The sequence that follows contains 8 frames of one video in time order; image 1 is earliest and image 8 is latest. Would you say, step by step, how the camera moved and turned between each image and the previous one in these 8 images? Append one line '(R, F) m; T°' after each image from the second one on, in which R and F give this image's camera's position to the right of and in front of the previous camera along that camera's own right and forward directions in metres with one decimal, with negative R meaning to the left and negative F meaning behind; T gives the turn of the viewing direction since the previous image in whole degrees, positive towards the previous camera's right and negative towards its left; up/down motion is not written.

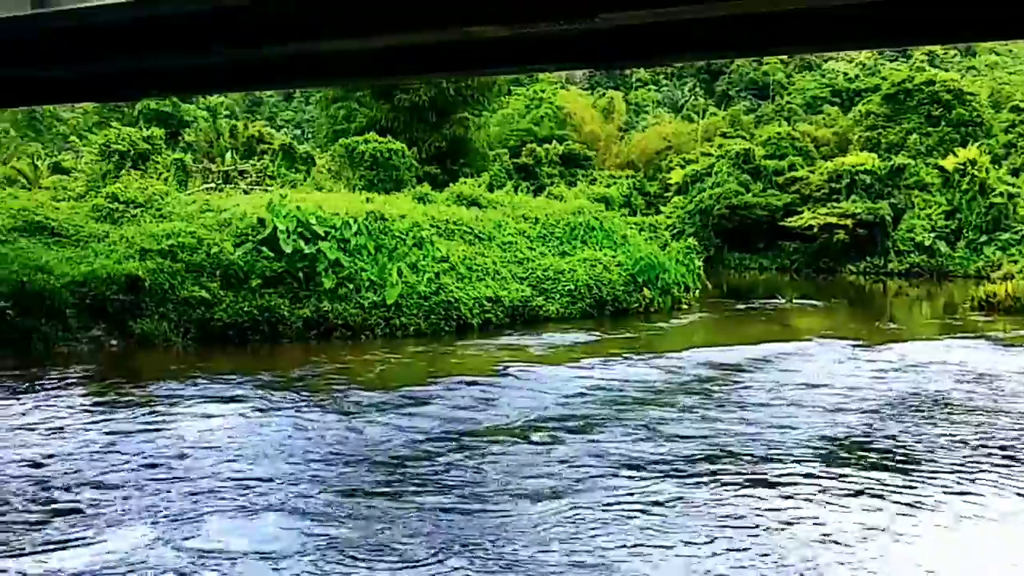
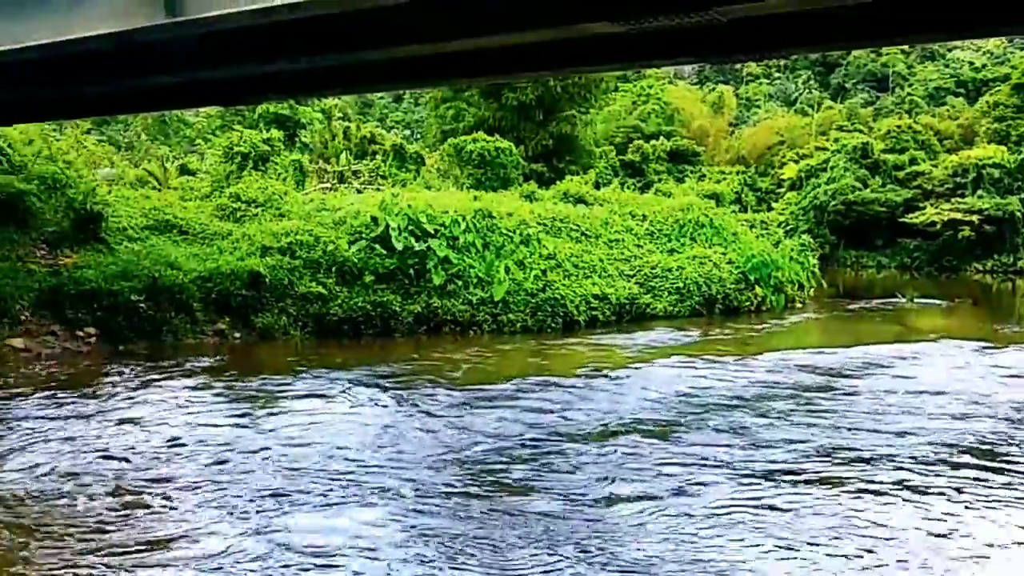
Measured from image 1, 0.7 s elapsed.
(-0.3, 0.0) m; -6°
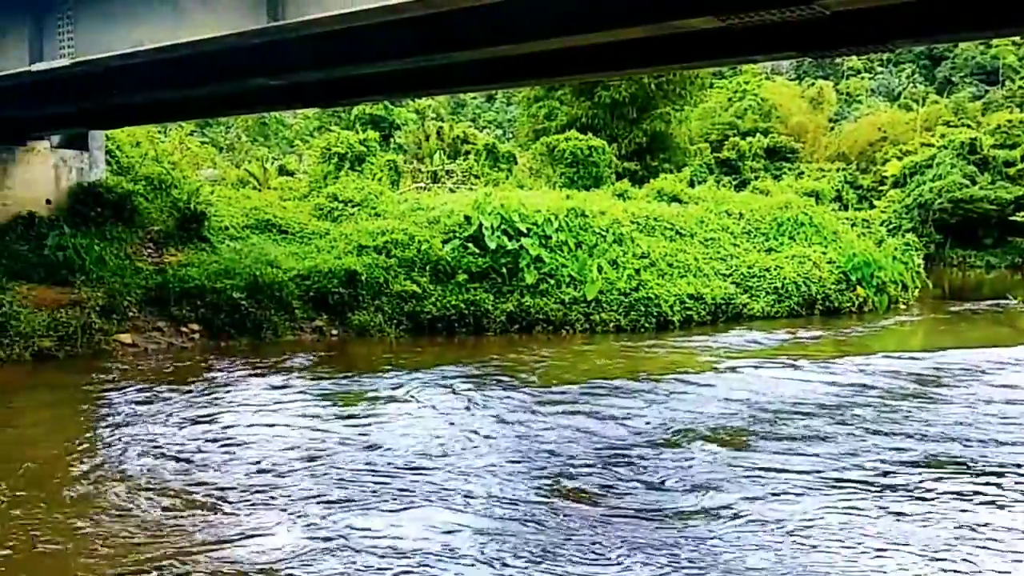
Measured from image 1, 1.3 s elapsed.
(-0.5, 0.0) m; -4°
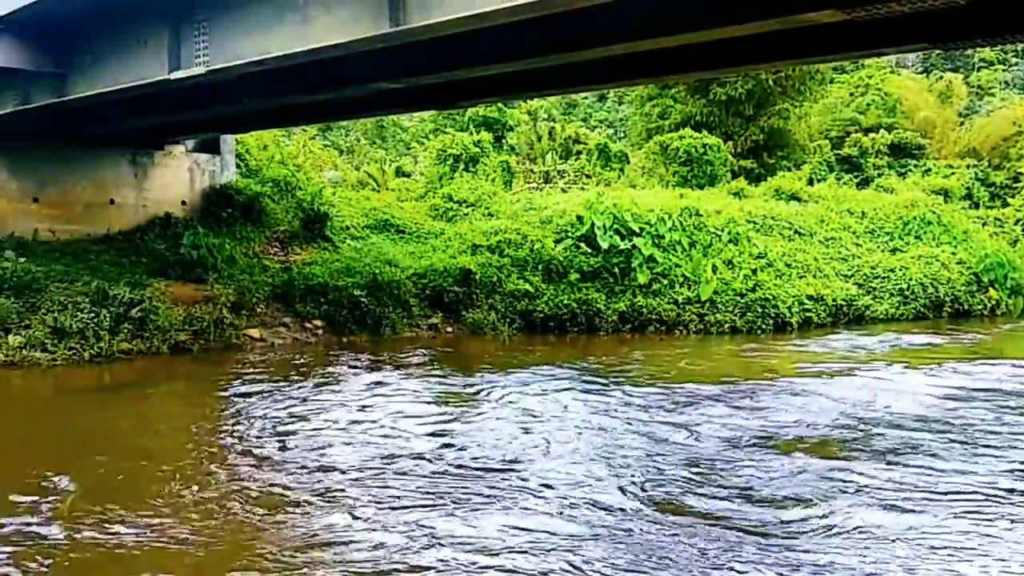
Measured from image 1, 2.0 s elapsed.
(-0.4, -0.1) m; -6°
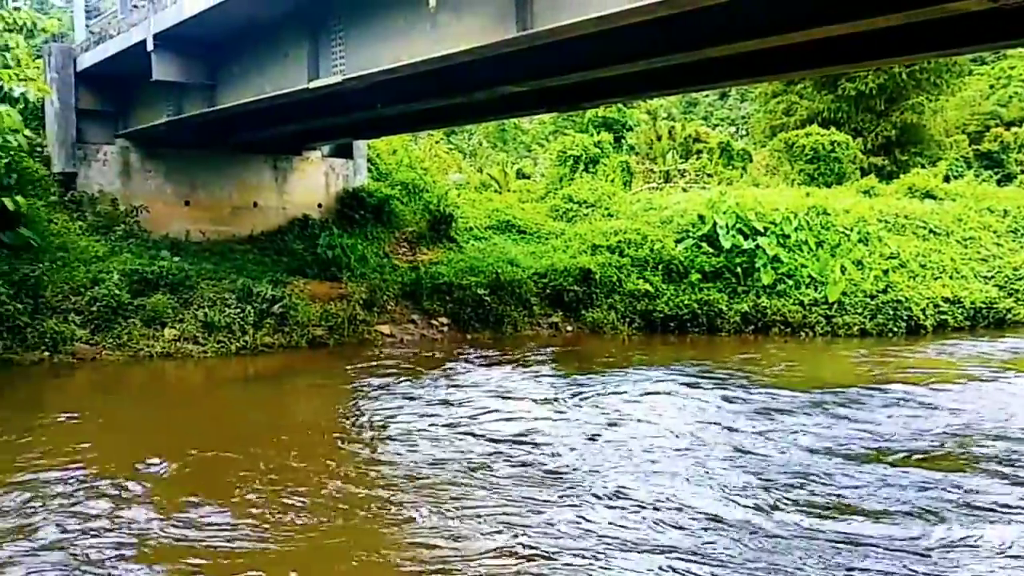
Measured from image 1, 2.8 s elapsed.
(-0.3, -0.2) m; -7°
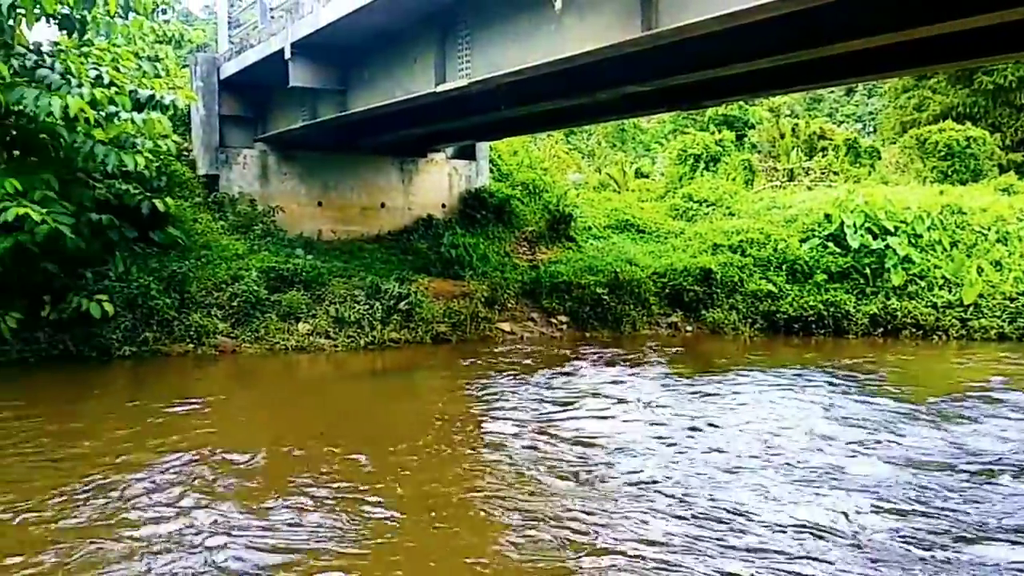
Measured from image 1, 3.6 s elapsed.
(-0.5, -0.1) m; -6°
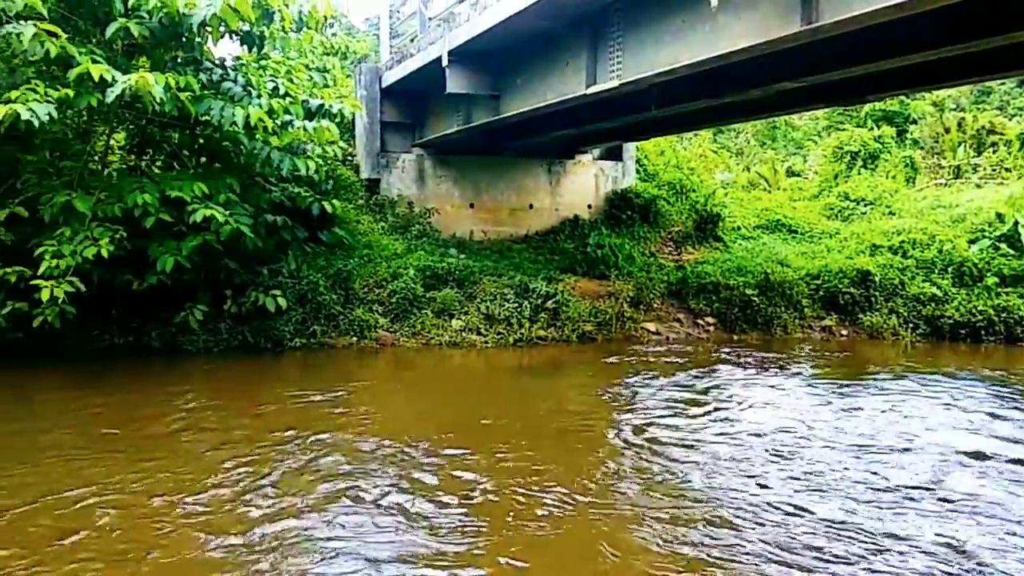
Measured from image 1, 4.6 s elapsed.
(-0.3, -0.2) m; -9°
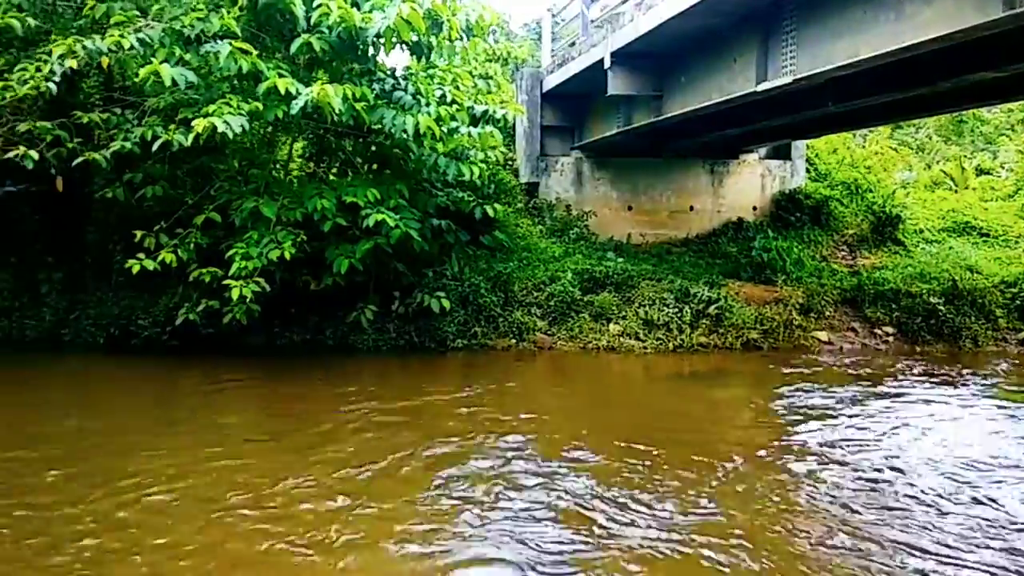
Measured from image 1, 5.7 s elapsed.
(-0.2, 0.0) m; -10°
